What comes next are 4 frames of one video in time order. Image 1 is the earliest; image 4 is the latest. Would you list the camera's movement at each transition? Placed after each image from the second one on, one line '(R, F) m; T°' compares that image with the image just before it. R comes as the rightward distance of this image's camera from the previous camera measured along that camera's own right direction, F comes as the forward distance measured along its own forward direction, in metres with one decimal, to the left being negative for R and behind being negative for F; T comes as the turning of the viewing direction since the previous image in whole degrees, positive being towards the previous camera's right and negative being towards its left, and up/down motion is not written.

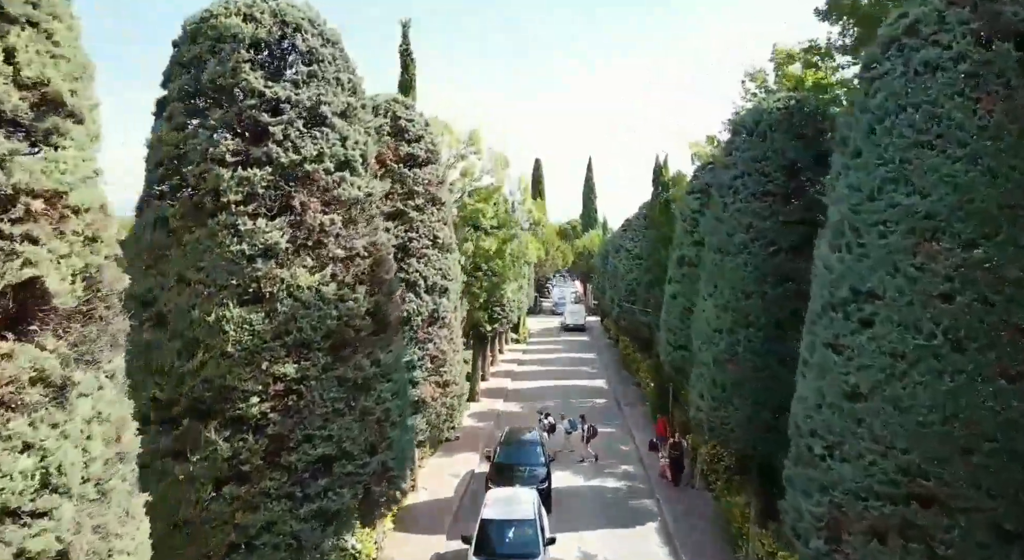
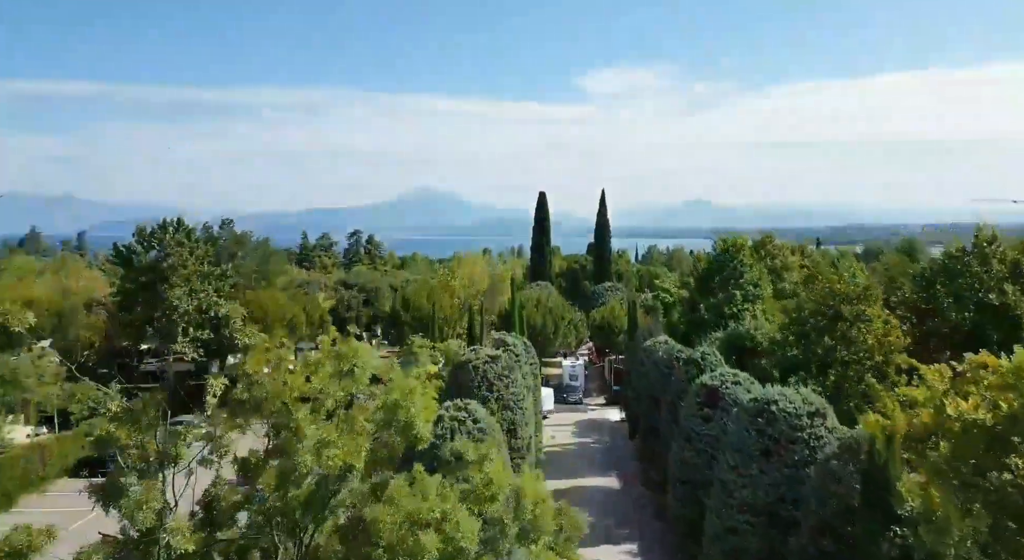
(0.0, +7.7) m; 0°
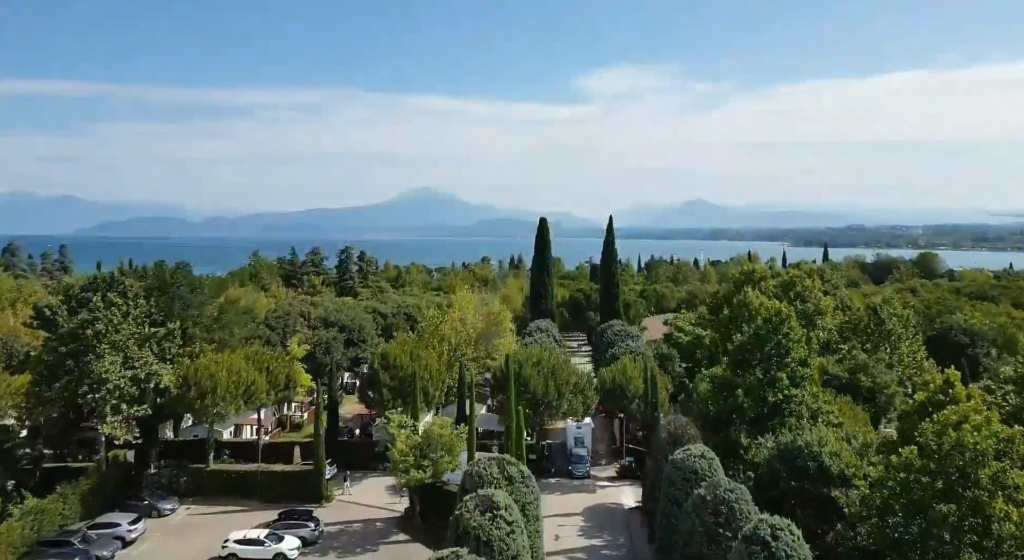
(+0.1, +4.2) m; 0°
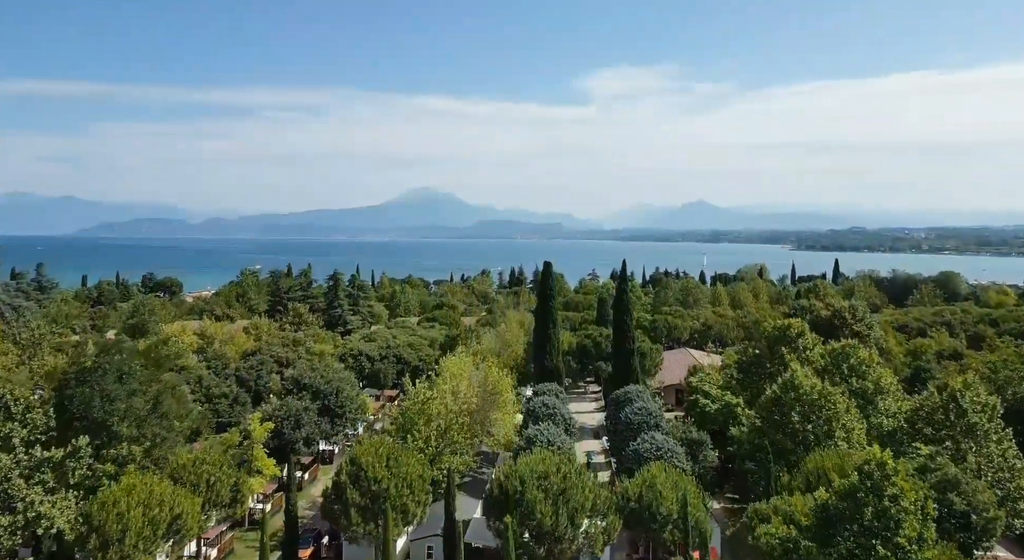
(0.0, +5.3) m; 0°
